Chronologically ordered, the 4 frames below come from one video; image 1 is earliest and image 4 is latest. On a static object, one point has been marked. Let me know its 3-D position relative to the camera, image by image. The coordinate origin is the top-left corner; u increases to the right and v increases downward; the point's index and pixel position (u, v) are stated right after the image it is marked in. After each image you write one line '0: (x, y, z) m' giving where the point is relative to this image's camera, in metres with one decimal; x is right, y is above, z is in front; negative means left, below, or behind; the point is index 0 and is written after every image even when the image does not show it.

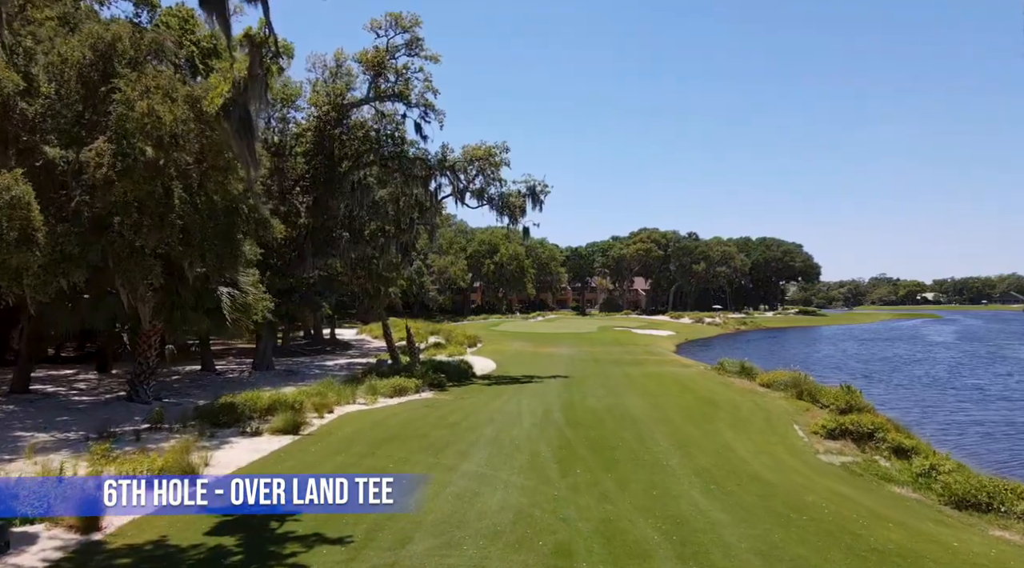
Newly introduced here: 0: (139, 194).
0: (-6.8, +1.6, +13.4) m
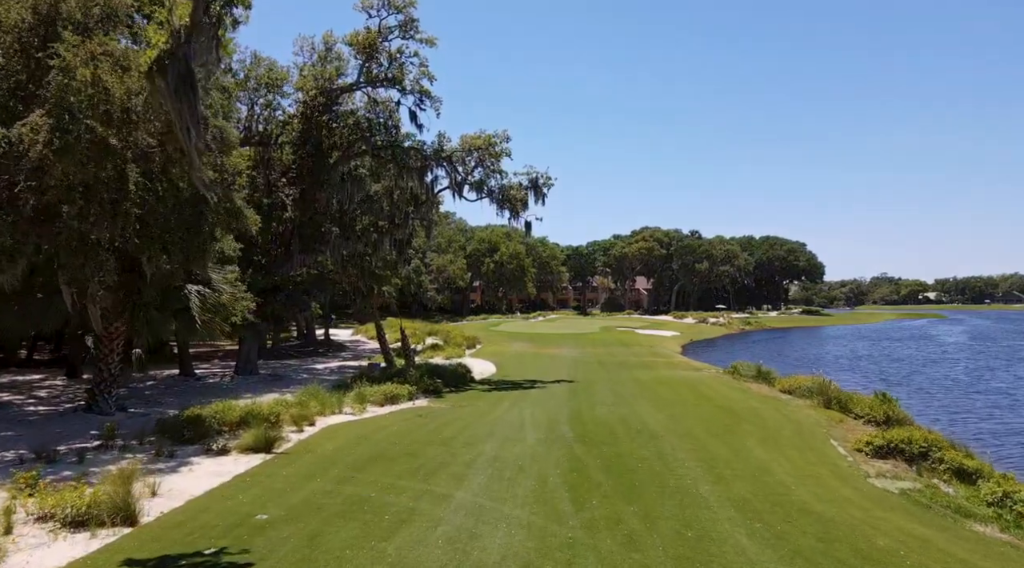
0: (-6.7, +1.7, +11.7) m
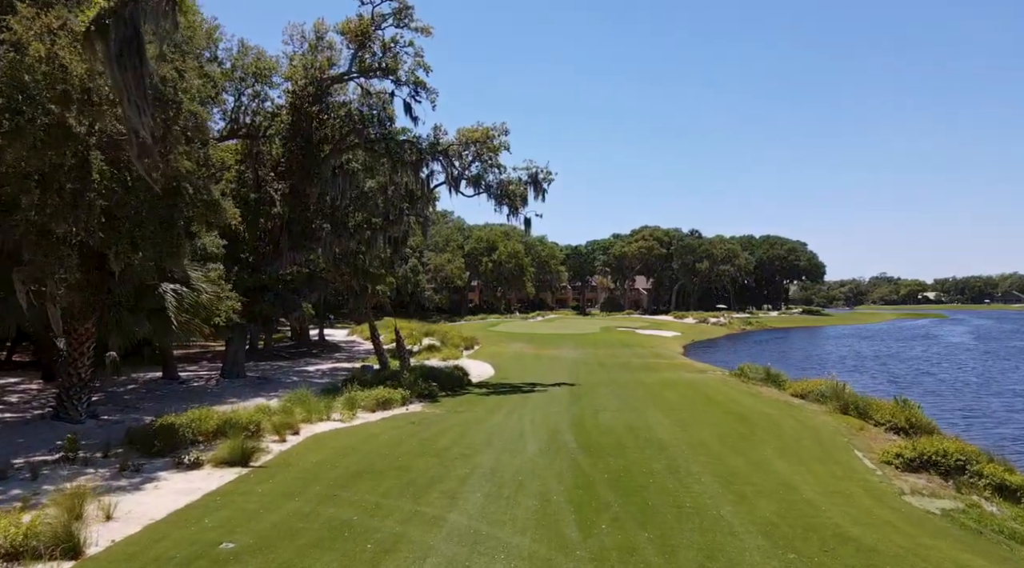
0: (-6.7, +1.7, +10.6) m
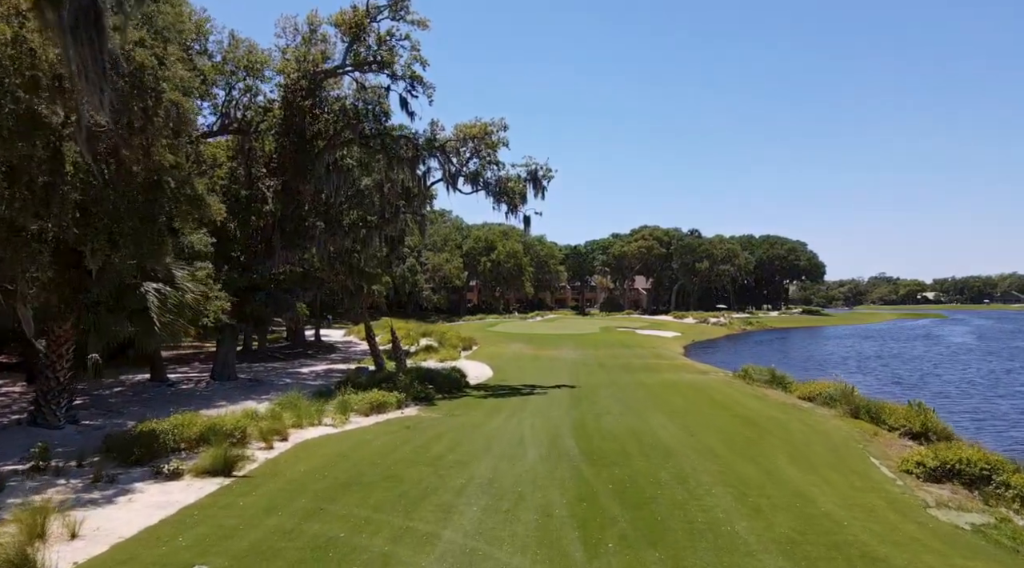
0: (-6.7, +1.7, +10.0) m
